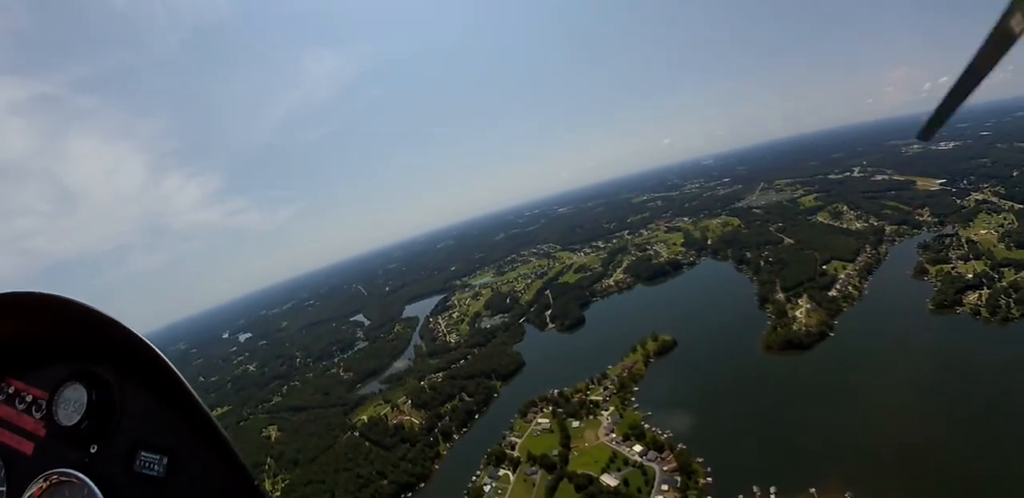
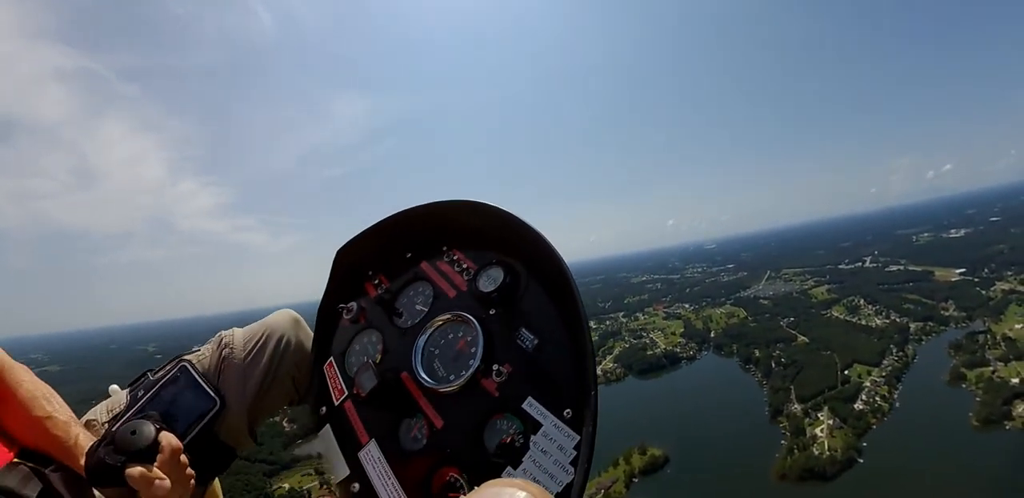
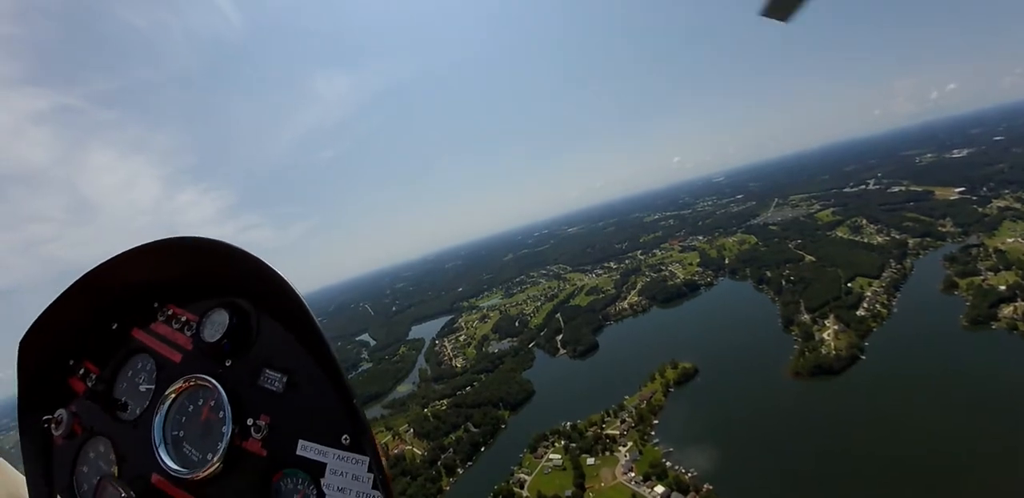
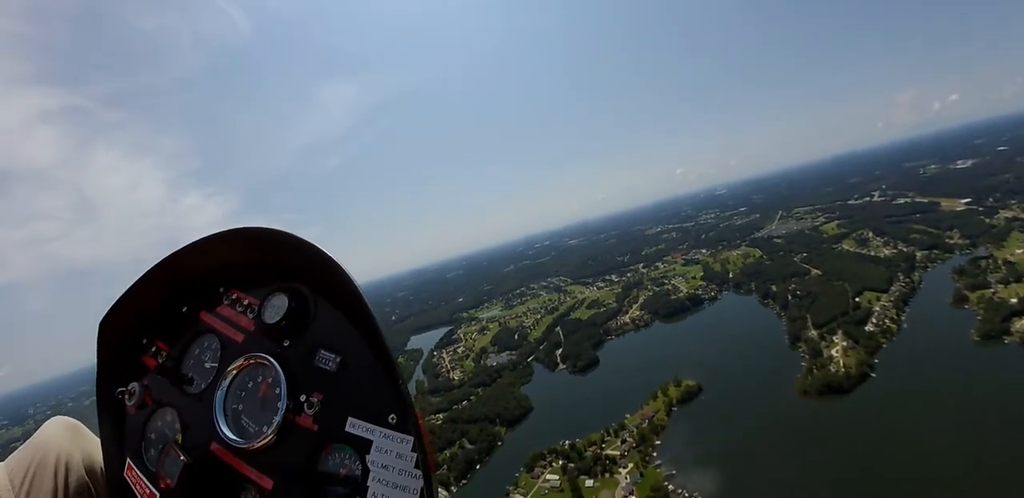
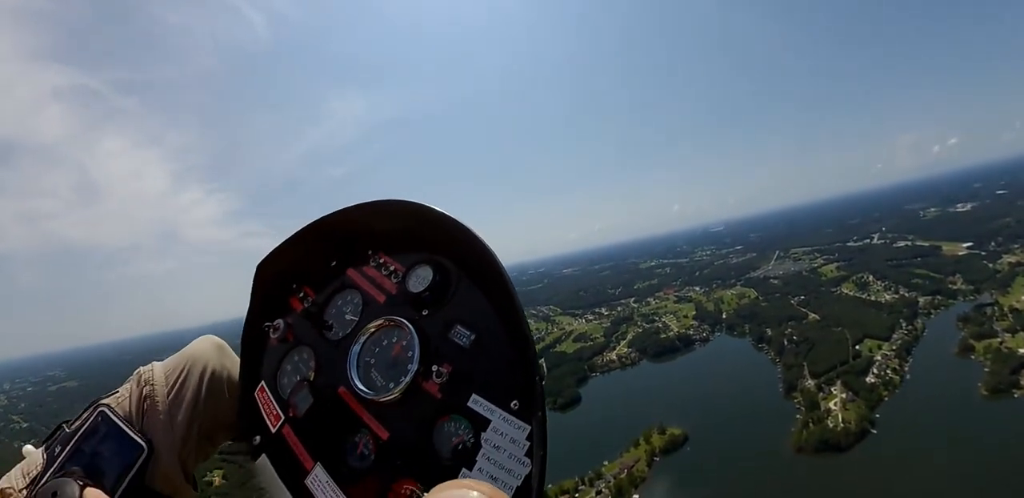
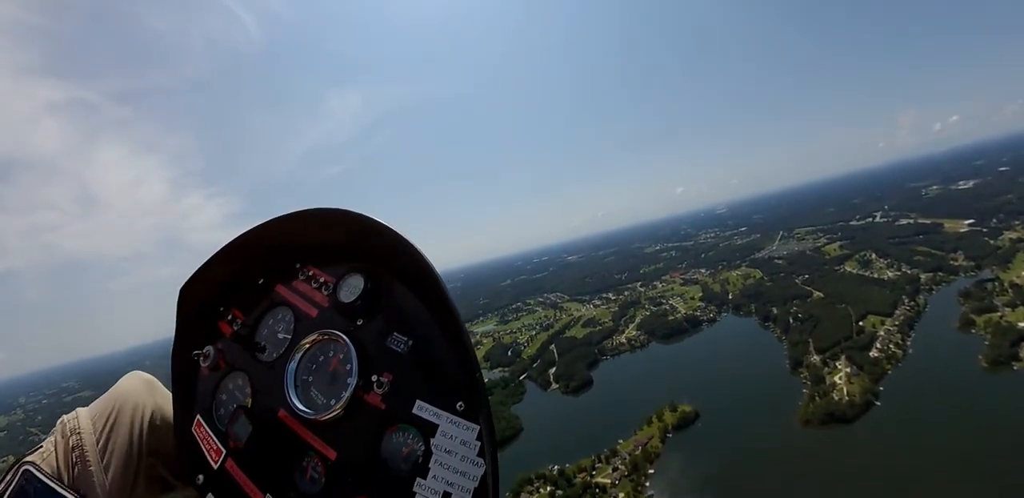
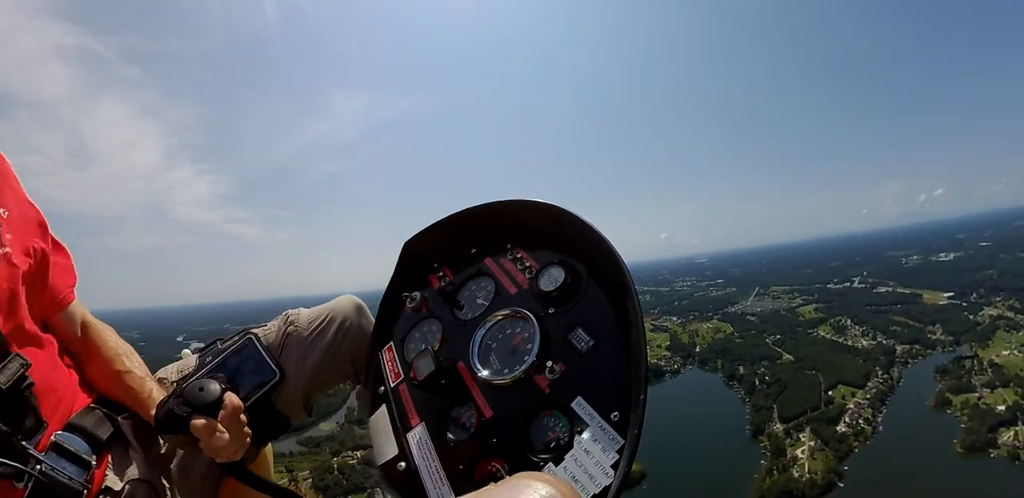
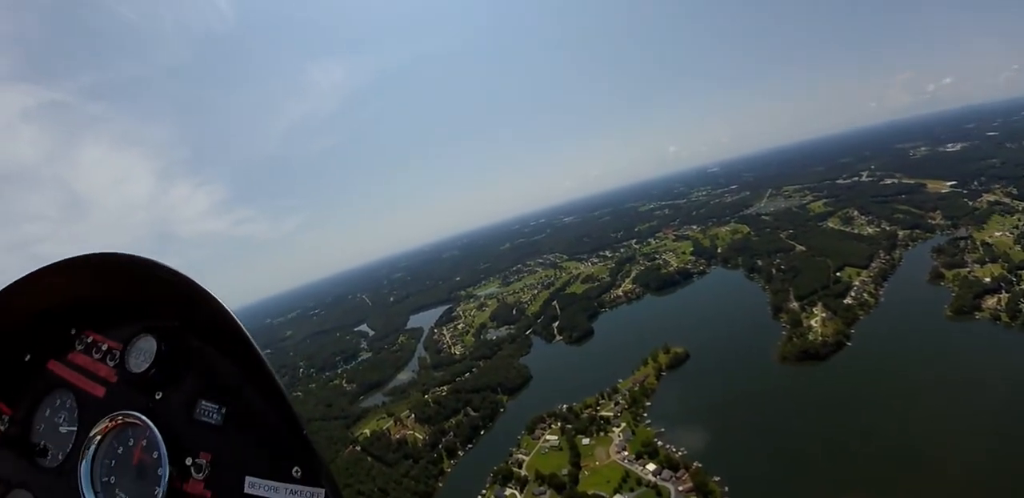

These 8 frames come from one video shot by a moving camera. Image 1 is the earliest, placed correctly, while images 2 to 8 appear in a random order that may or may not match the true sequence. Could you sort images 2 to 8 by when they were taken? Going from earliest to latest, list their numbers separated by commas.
8, 3, 4, 6, 5, 2, 7
